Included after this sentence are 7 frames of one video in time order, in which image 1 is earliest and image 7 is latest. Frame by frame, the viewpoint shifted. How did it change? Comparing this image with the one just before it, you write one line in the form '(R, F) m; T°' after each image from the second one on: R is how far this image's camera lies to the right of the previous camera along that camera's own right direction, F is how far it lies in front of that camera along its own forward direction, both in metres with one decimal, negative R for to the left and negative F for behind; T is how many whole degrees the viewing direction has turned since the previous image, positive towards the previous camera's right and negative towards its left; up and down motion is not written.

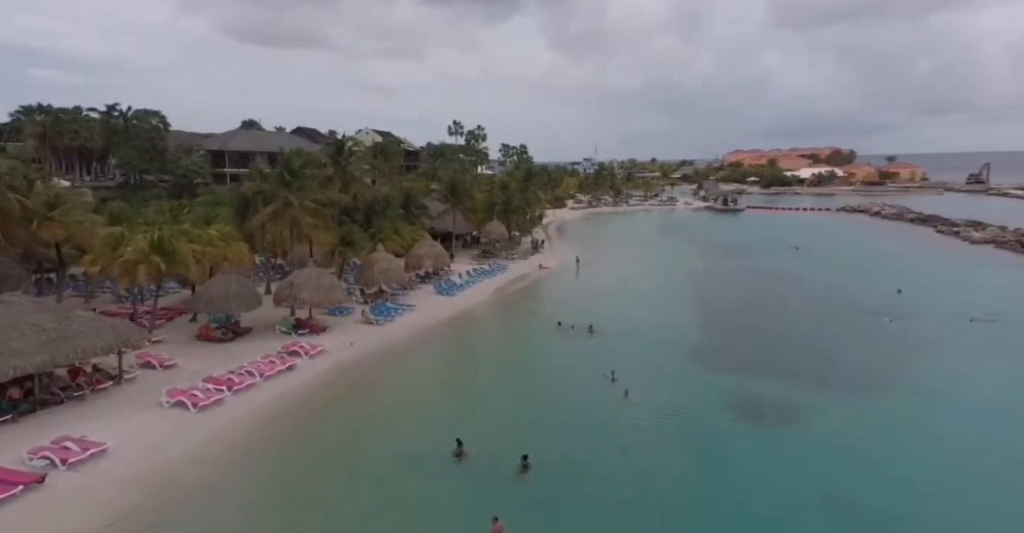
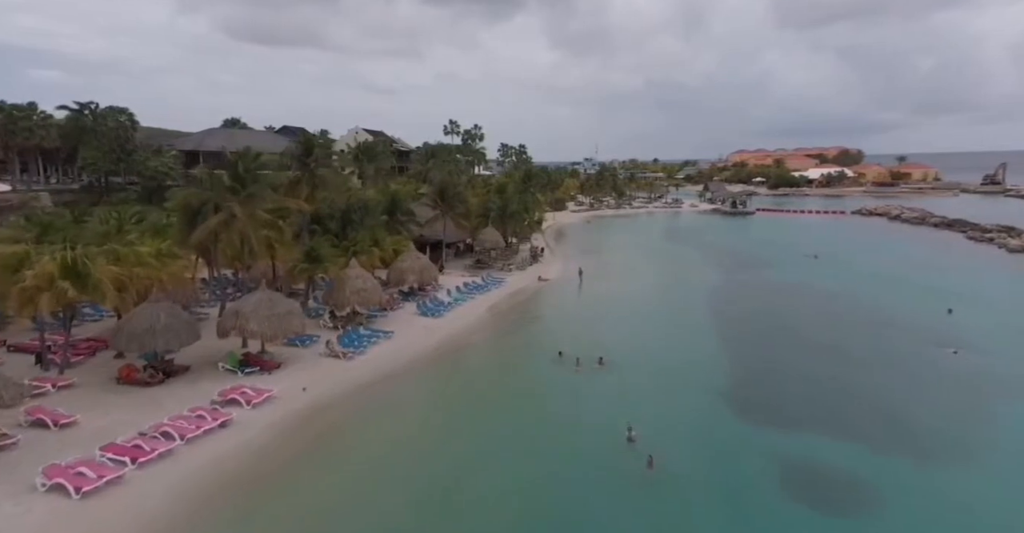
(+0.3, +4.2) m; 0°
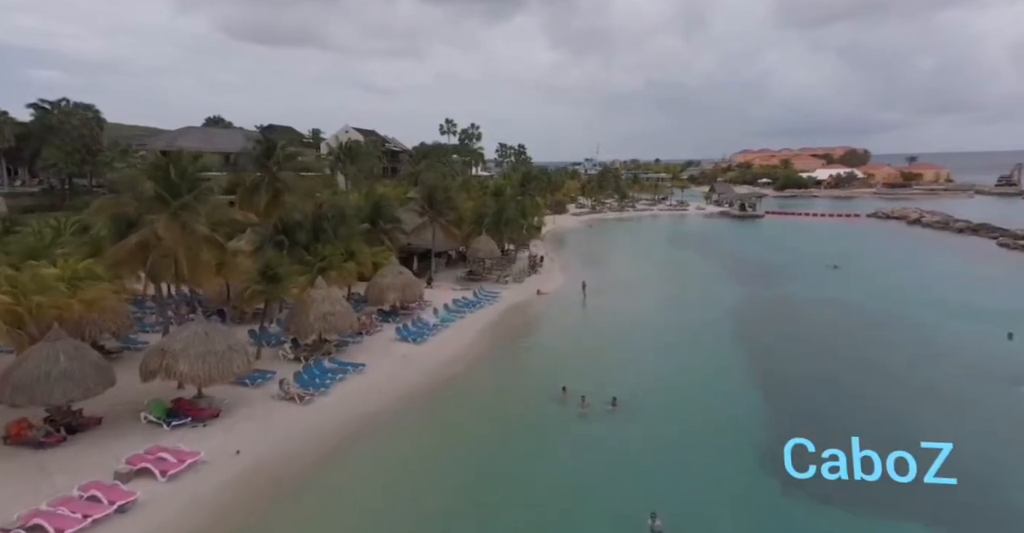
(+0.2, +3.9) m; 0°
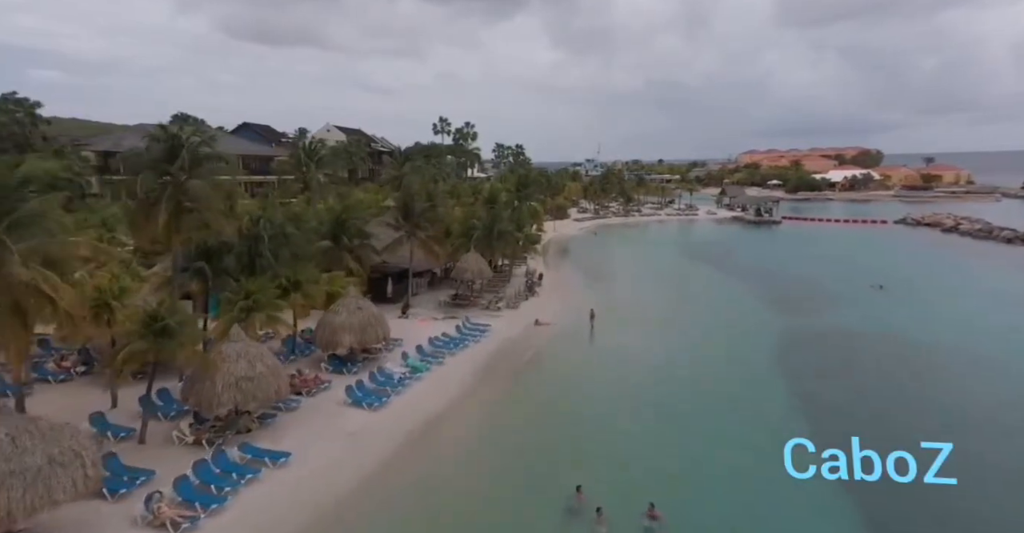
(+0.4, +6.2) m; 0°
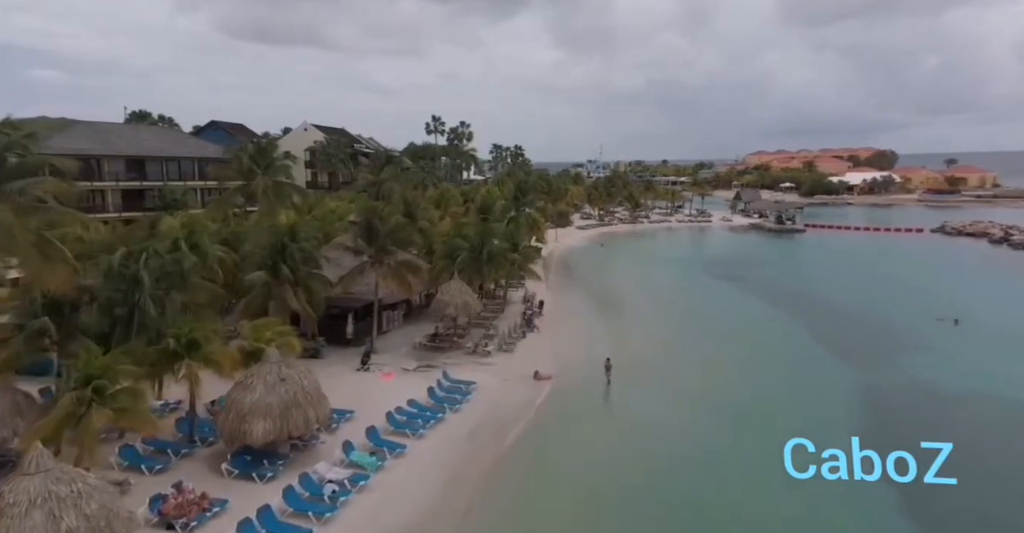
(+0.3, +6.7) m; 0°
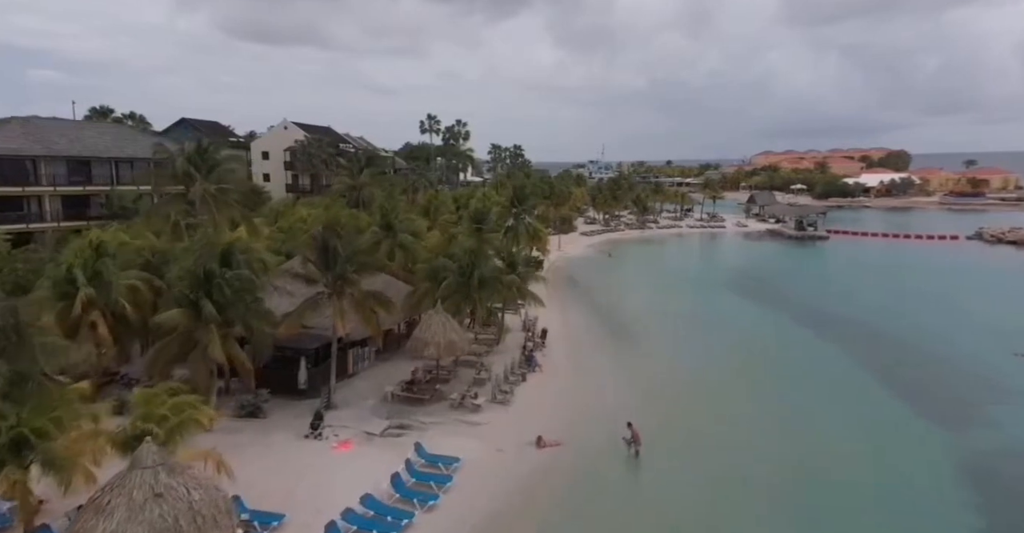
(+0.1, +5.3) m; 0°
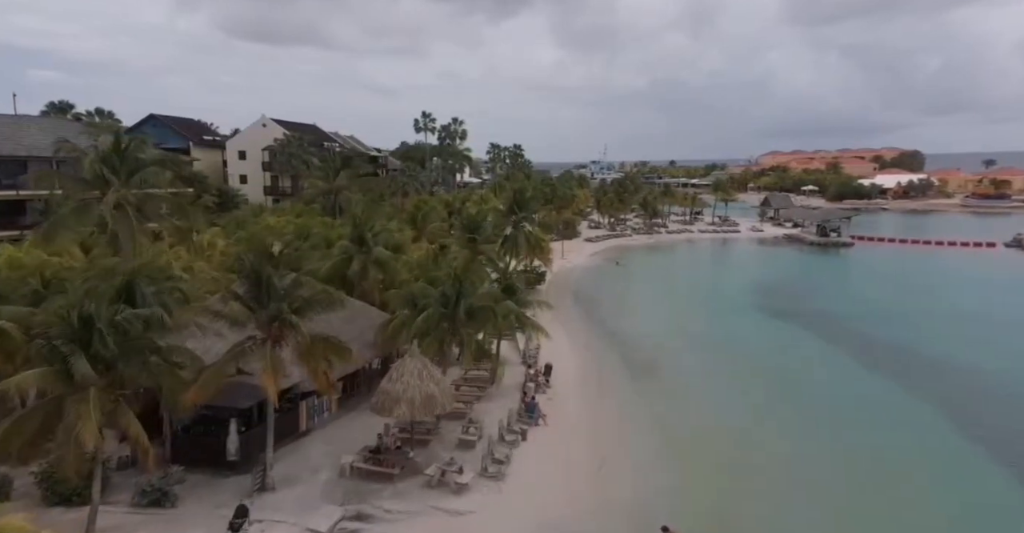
(+0.1, +4.8) m; 0°
